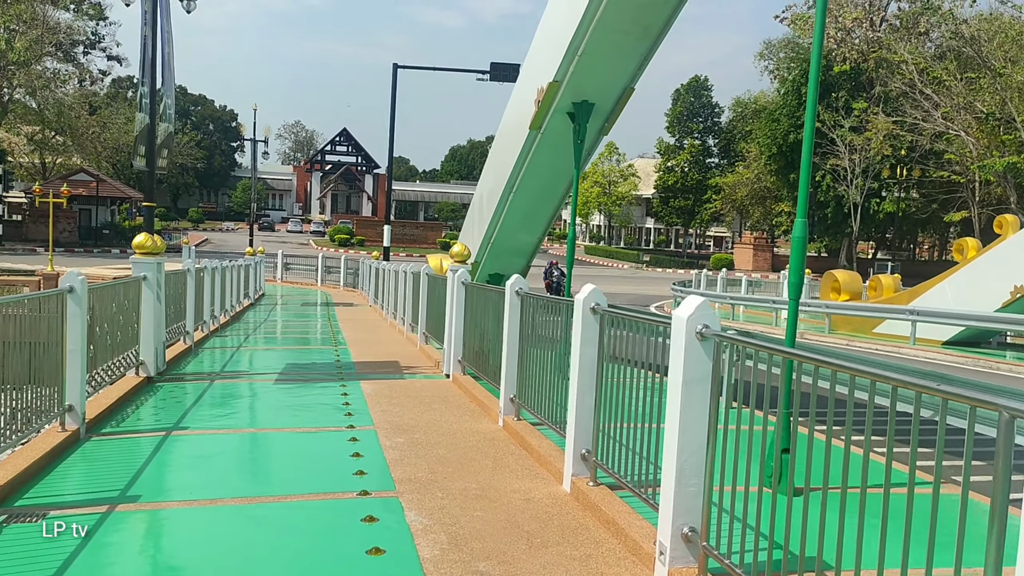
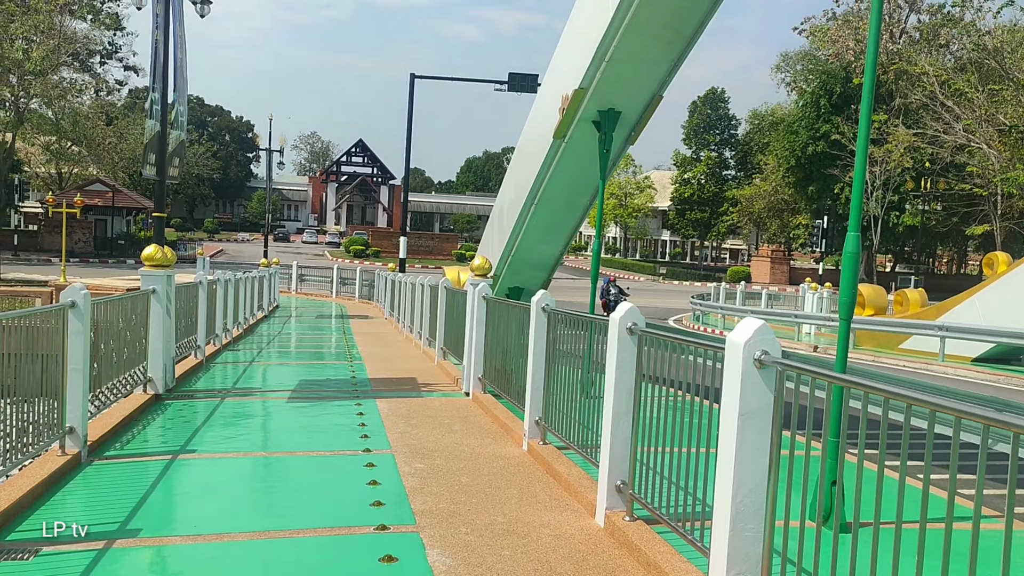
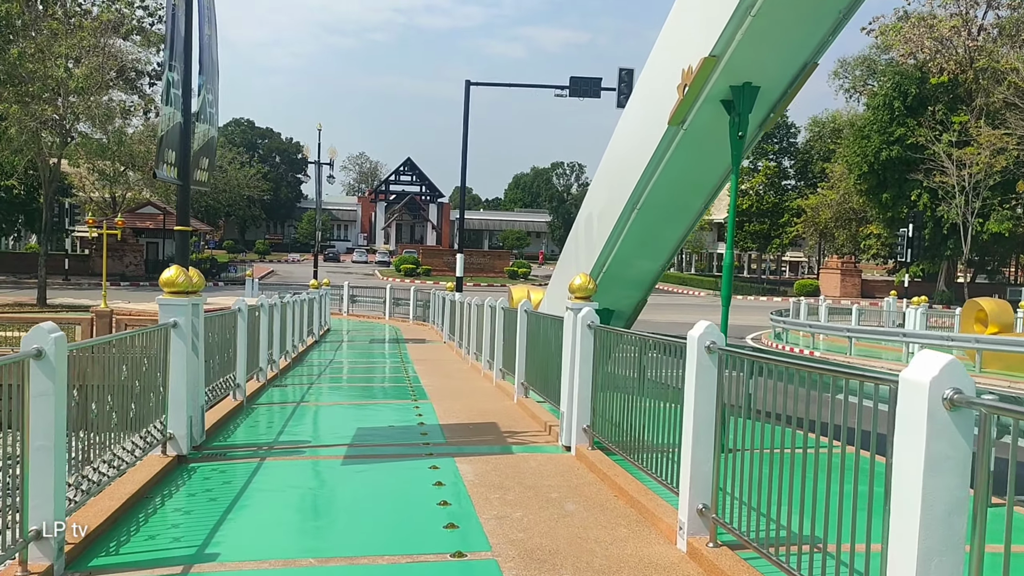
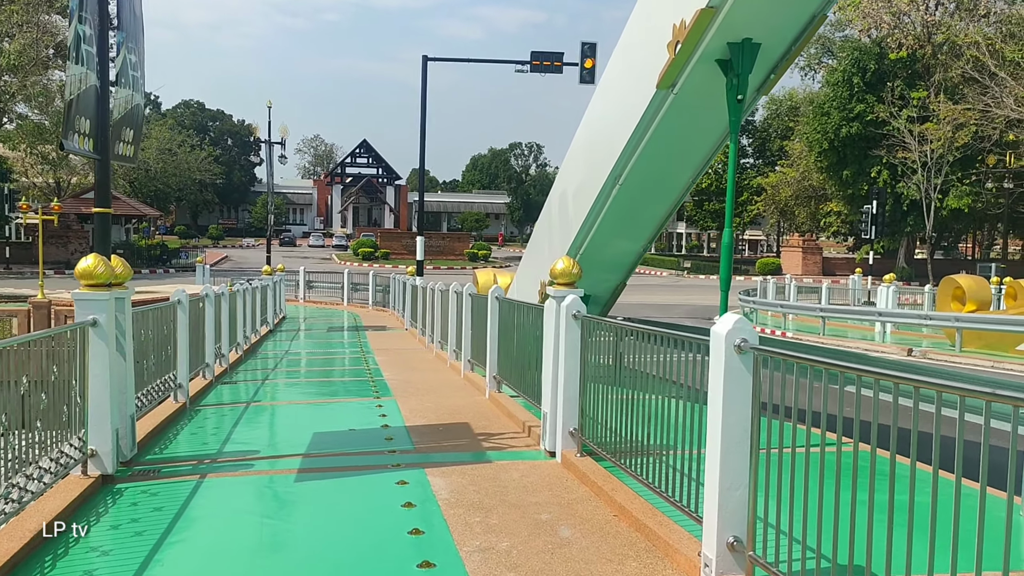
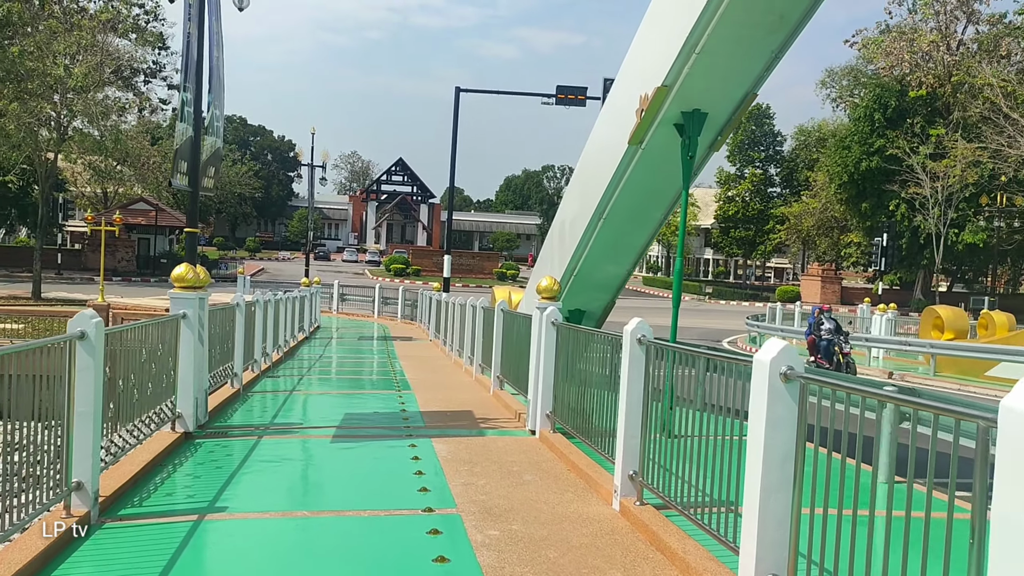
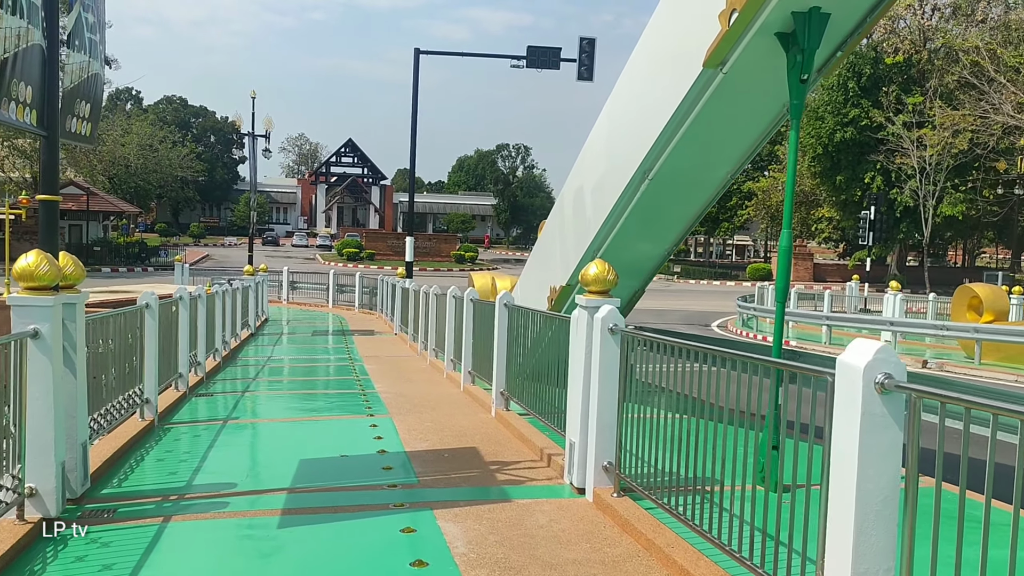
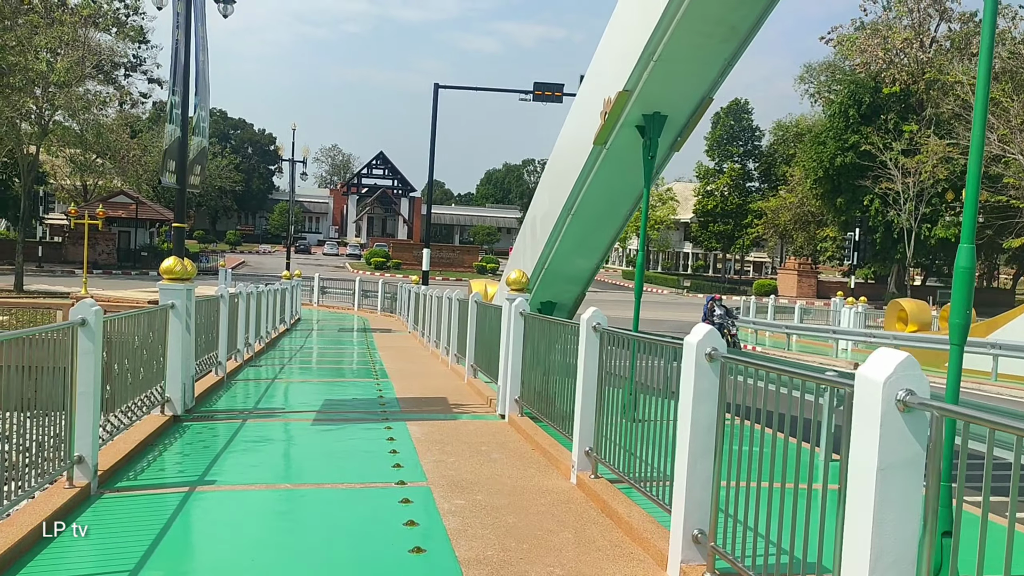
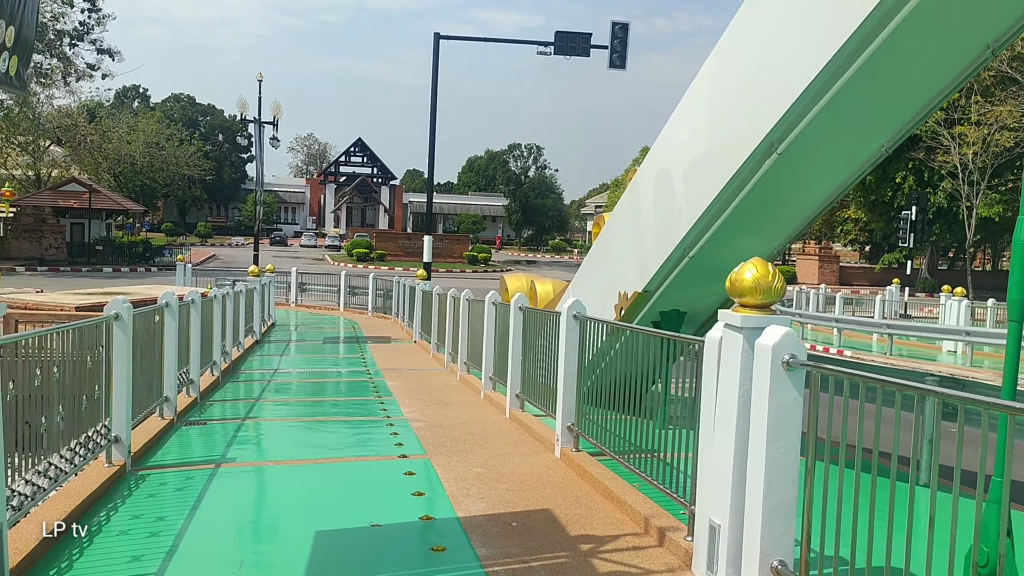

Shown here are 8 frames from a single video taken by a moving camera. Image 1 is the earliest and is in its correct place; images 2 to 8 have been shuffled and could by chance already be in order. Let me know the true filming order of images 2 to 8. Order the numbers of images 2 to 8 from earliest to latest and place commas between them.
2, 7, 5, 3, 4, 6, 8
